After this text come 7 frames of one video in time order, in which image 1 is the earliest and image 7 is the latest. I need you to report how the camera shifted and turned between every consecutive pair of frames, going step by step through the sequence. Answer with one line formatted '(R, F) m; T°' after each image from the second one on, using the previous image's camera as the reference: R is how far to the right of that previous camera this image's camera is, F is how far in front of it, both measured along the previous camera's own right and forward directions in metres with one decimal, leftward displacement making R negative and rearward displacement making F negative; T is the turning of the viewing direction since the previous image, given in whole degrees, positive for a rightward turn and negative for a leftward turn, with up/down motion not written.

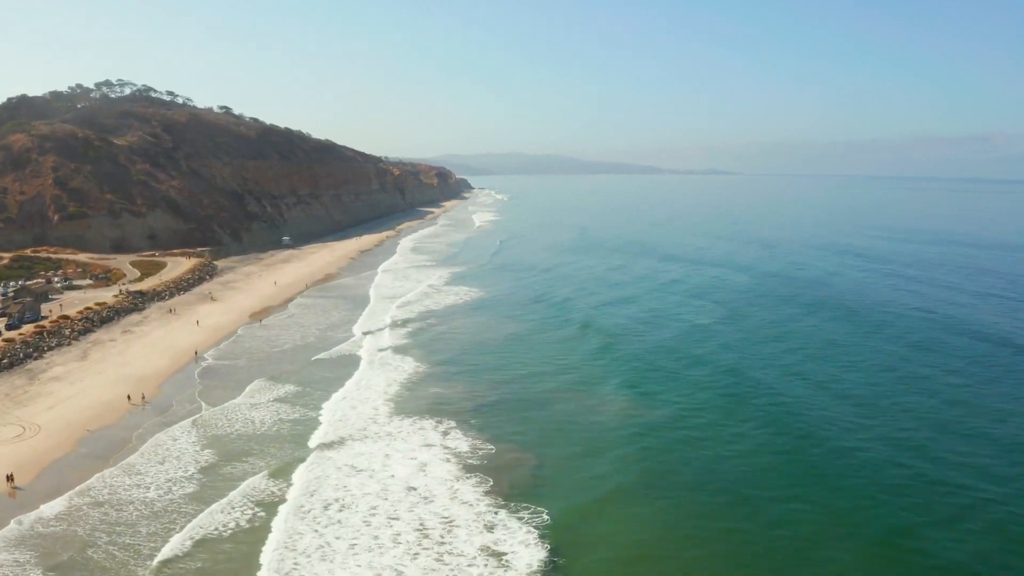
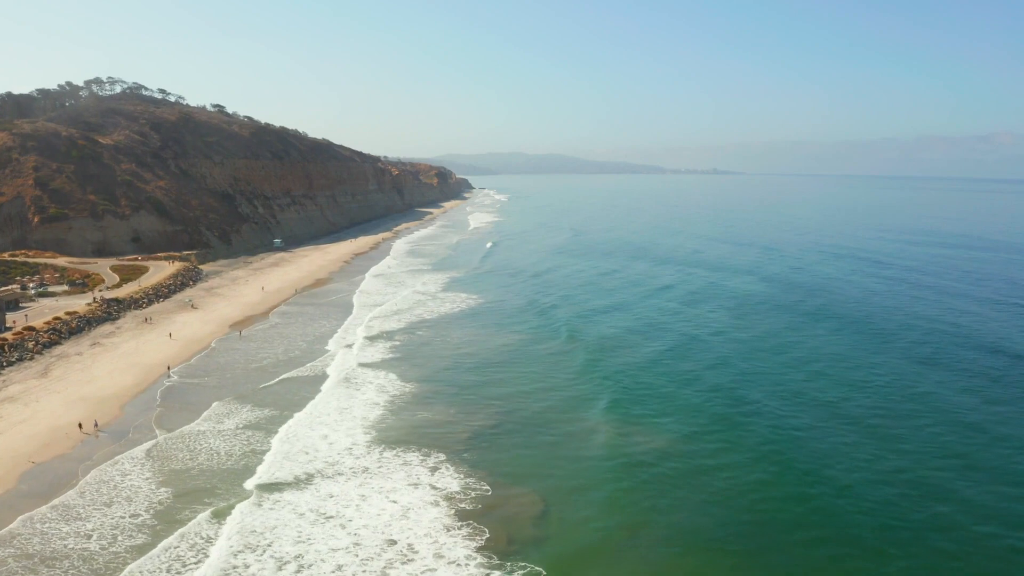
(+0.1, +1.9) m; 0°
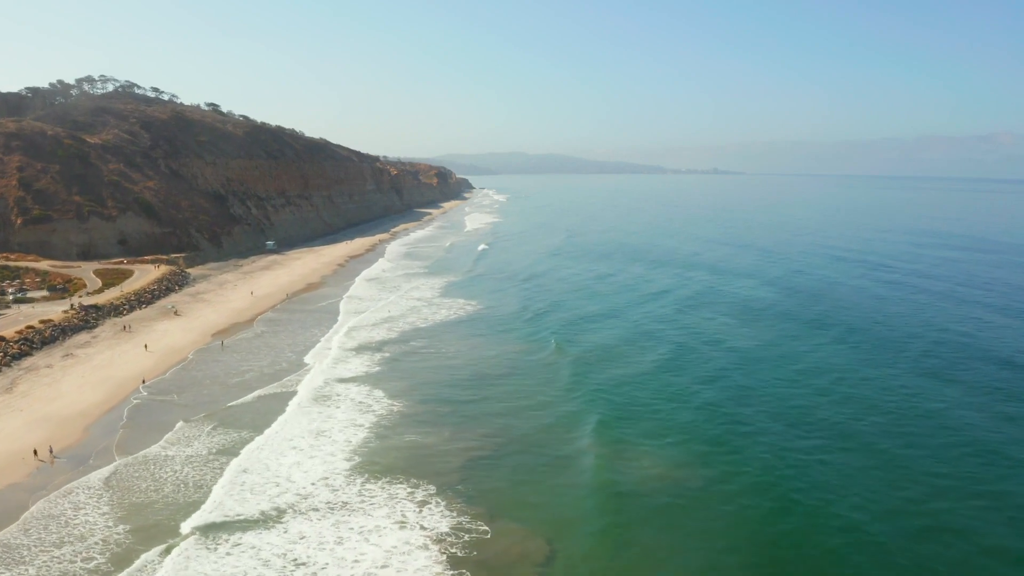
(0.0, +1.6) m; 0°
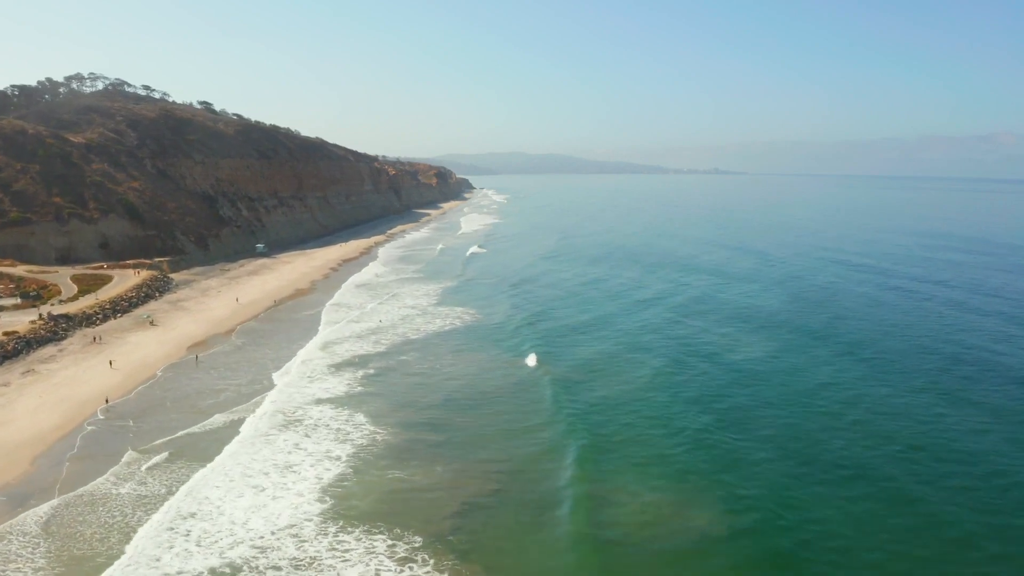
(+0.1, +2.0) m; 0°
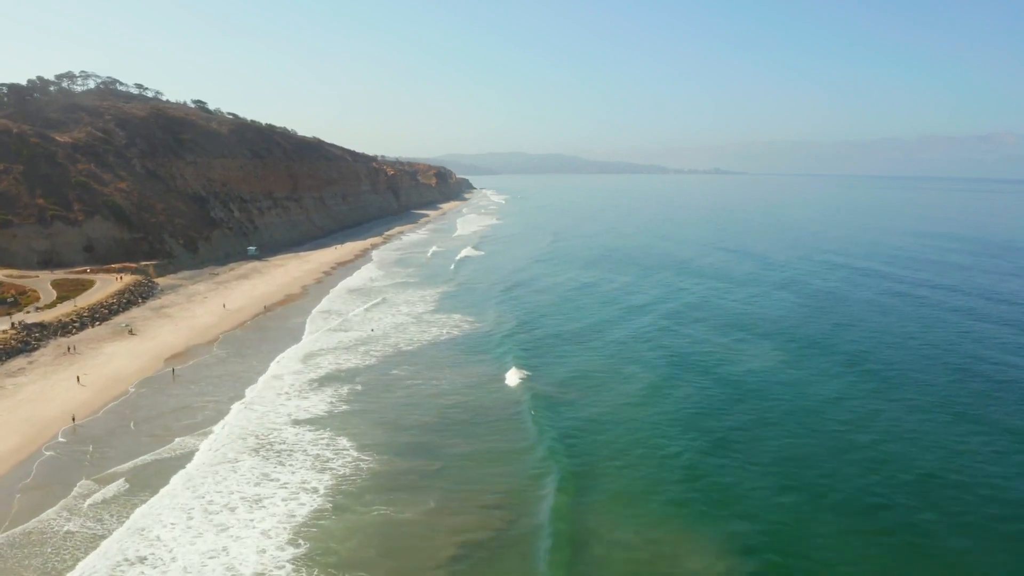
(0.0, +1.5) m; 0°
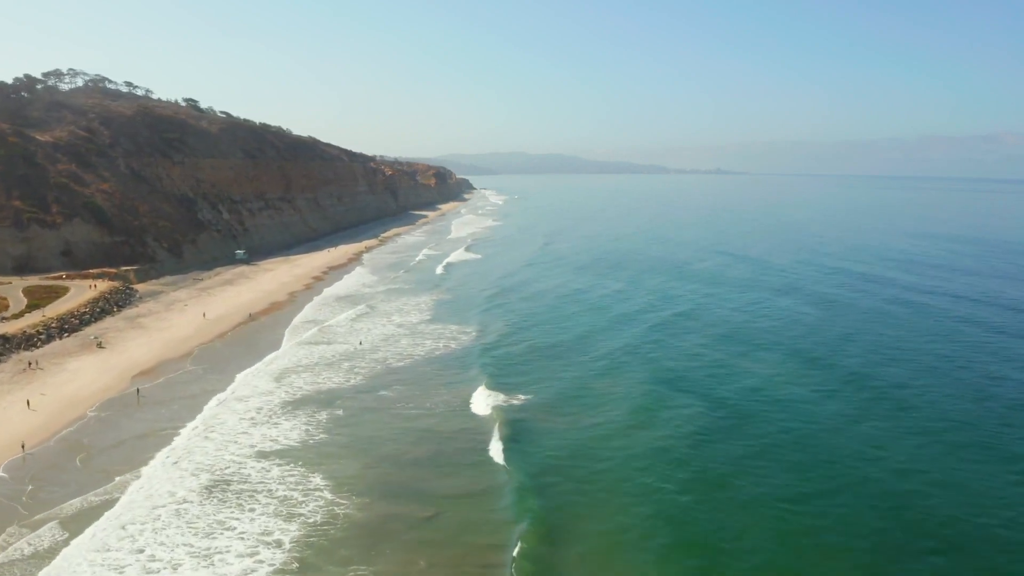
(+0.1, +2.0) m; 0°
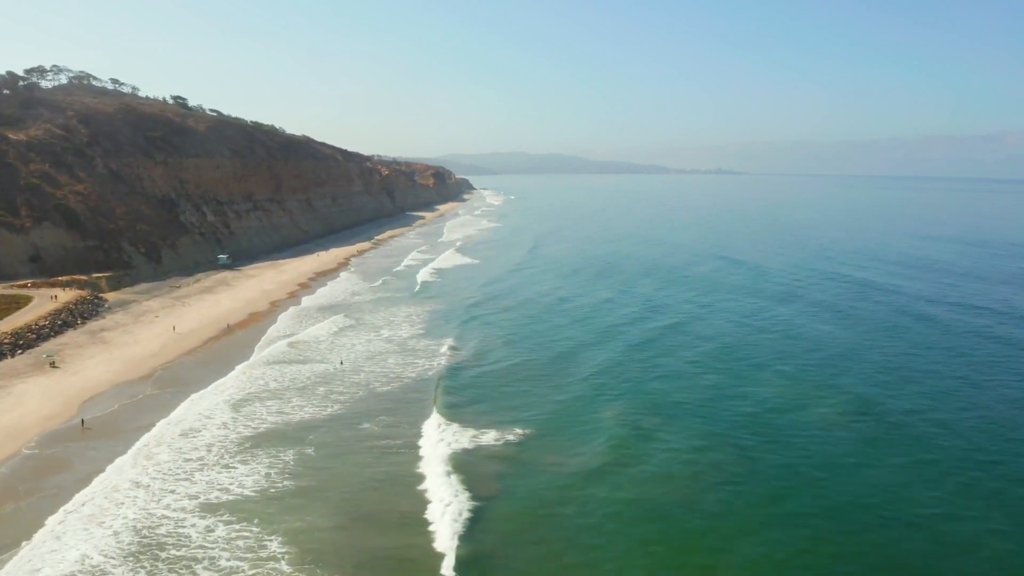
(+0.1, +2.5) m; 0°
